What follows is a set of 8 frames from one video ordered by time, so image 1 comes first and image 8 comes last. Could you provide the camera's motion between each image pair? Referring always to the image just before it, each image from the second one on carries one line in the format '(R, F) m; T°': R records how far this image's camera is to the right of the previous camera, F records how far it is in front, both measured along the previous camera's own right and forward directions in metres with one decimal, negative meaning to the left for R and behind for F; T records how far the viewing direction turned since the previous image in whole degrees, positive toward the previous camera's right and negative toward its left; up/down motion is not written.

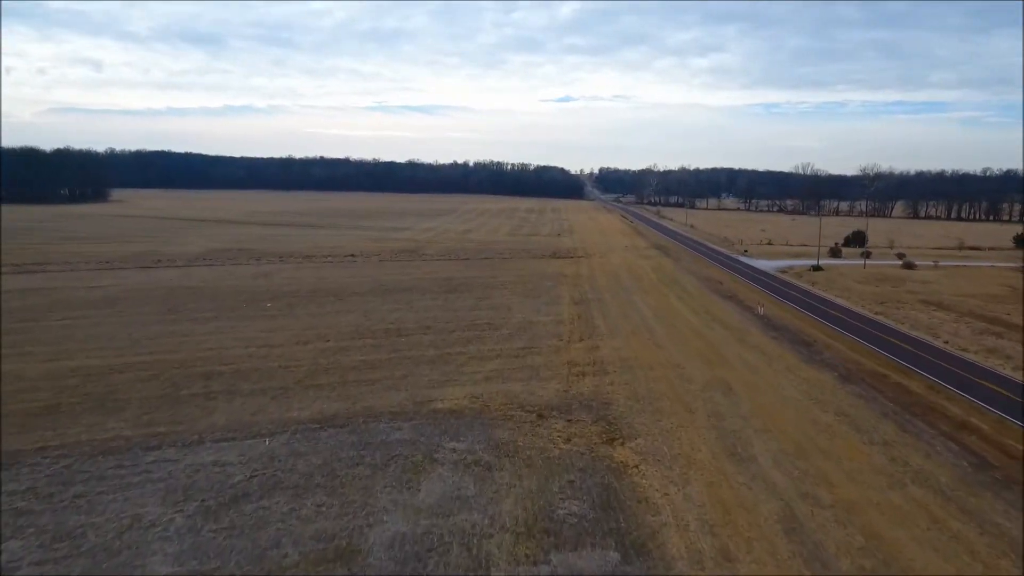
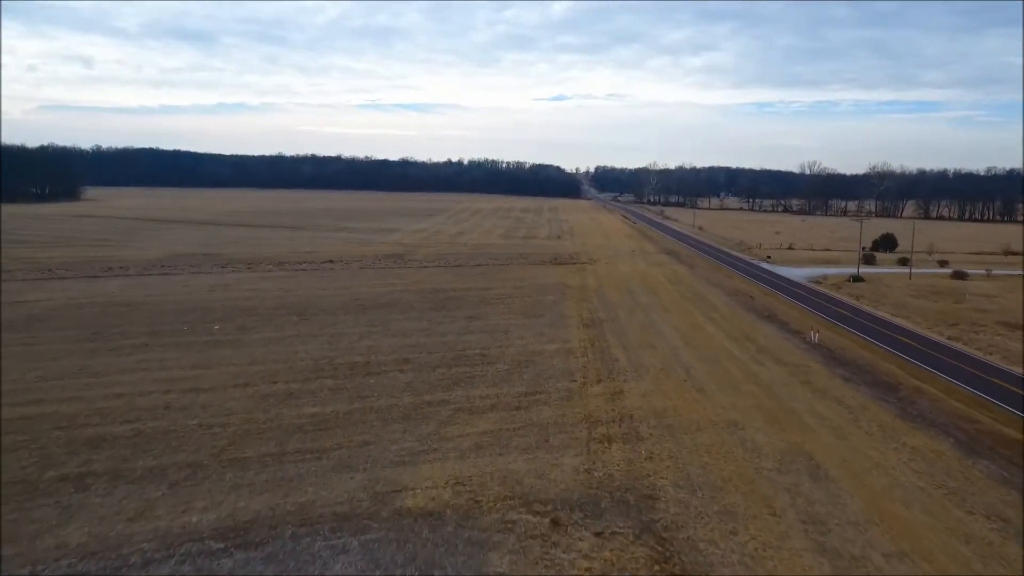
(-0.1, +4.2) m; 0°
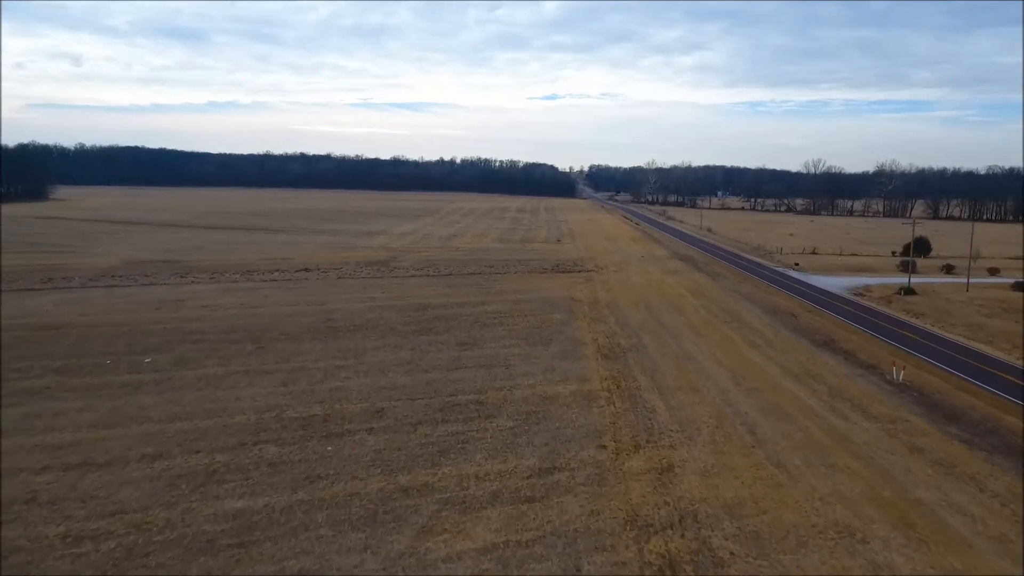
(-0.2, +3.9) m; +1°
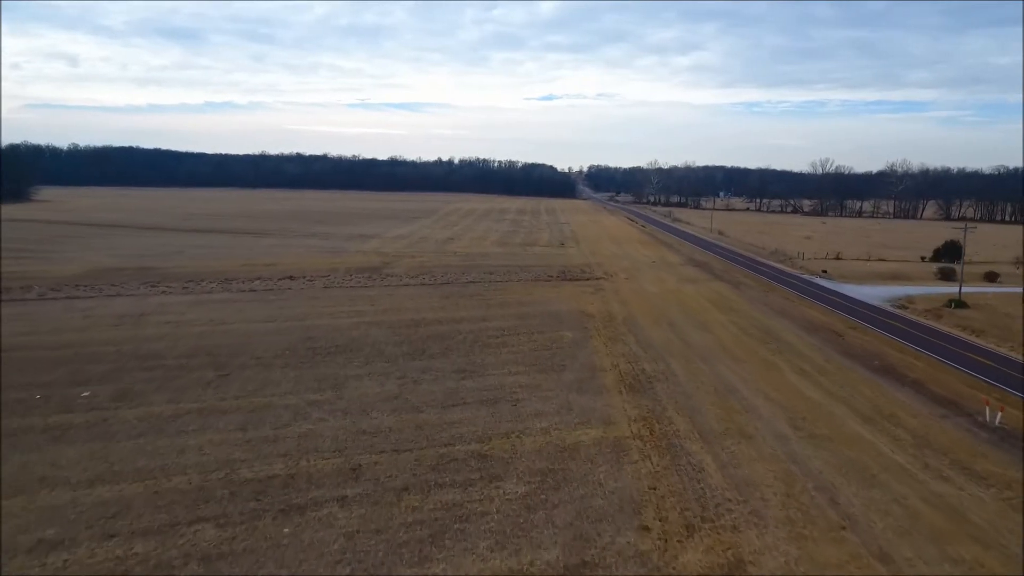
(-0.2, +2.6) m; 0°
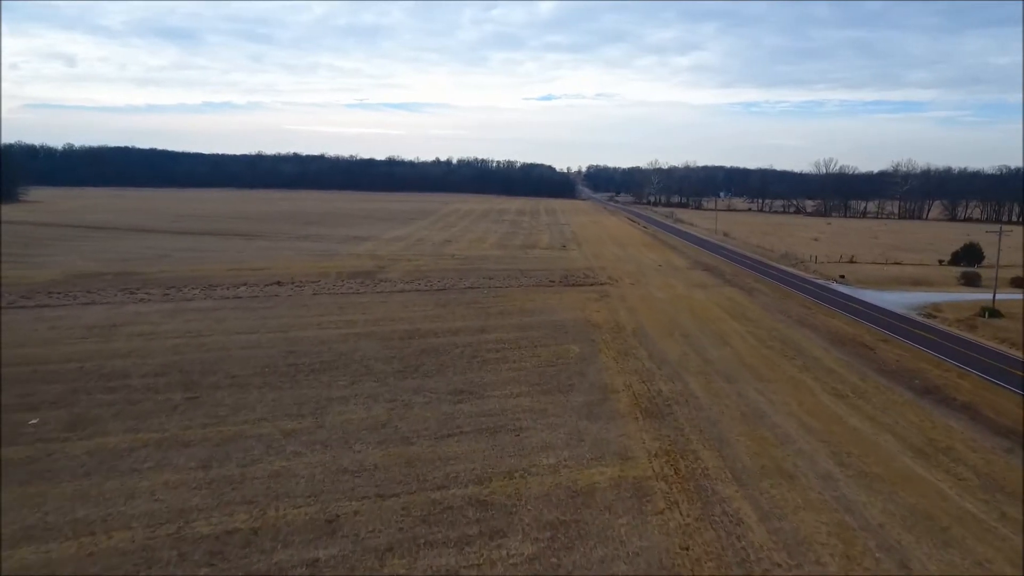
(-0.1, +1.6) m; 0°
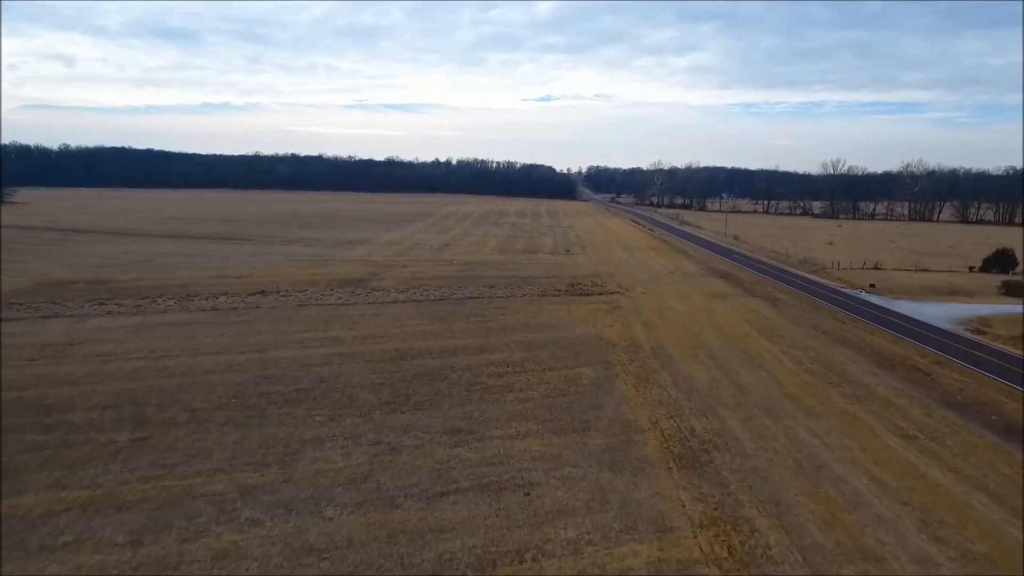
(-0.1, +2.2) m; 0°
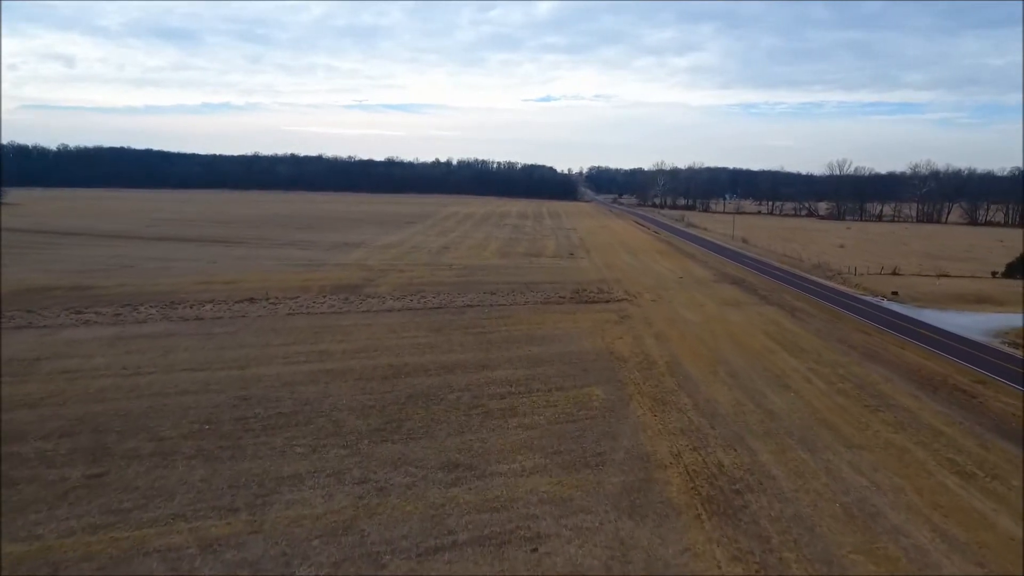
(-0.1, +1.4) m; 0°
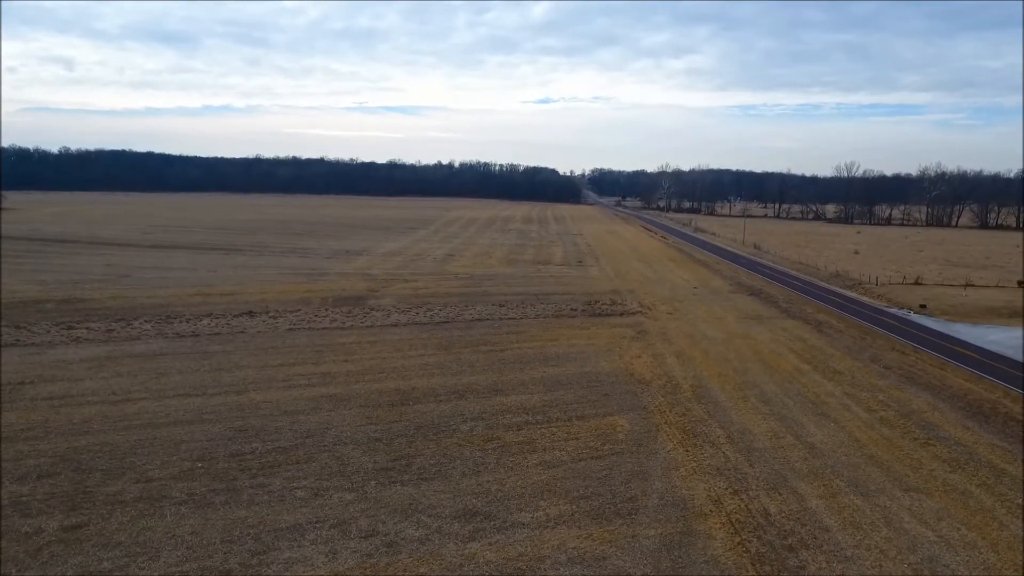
(-0.3, +1.0) m; 0°
